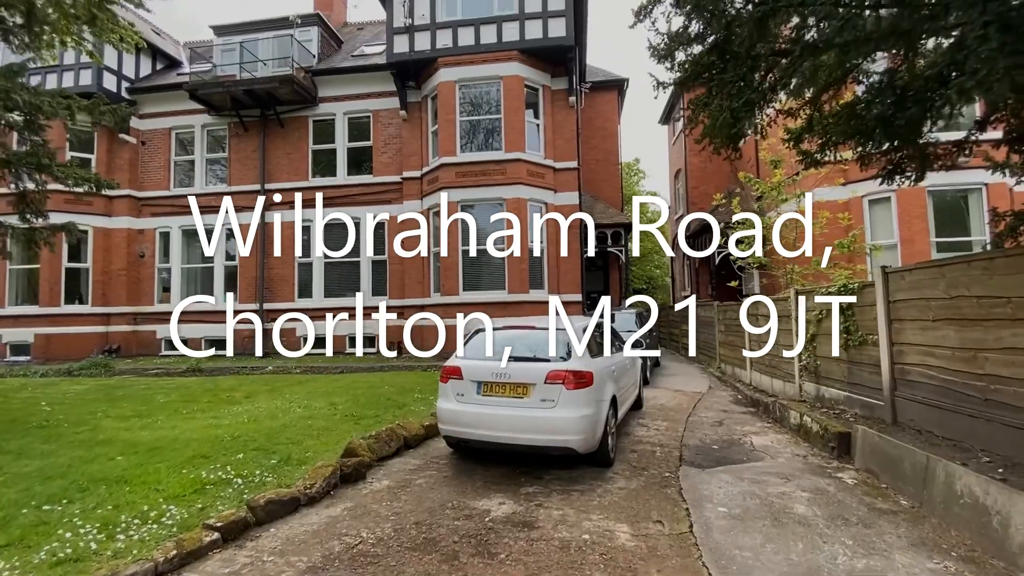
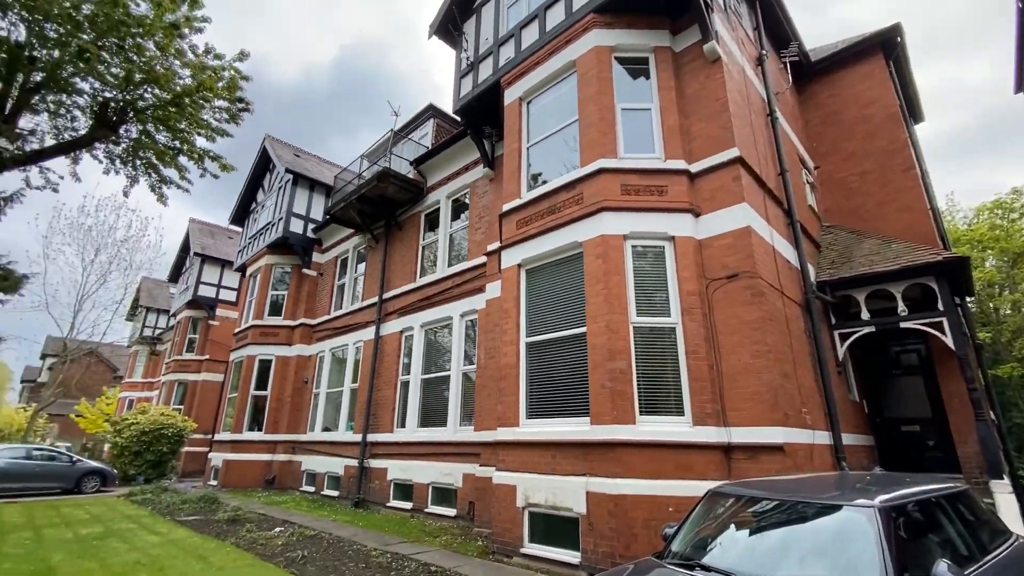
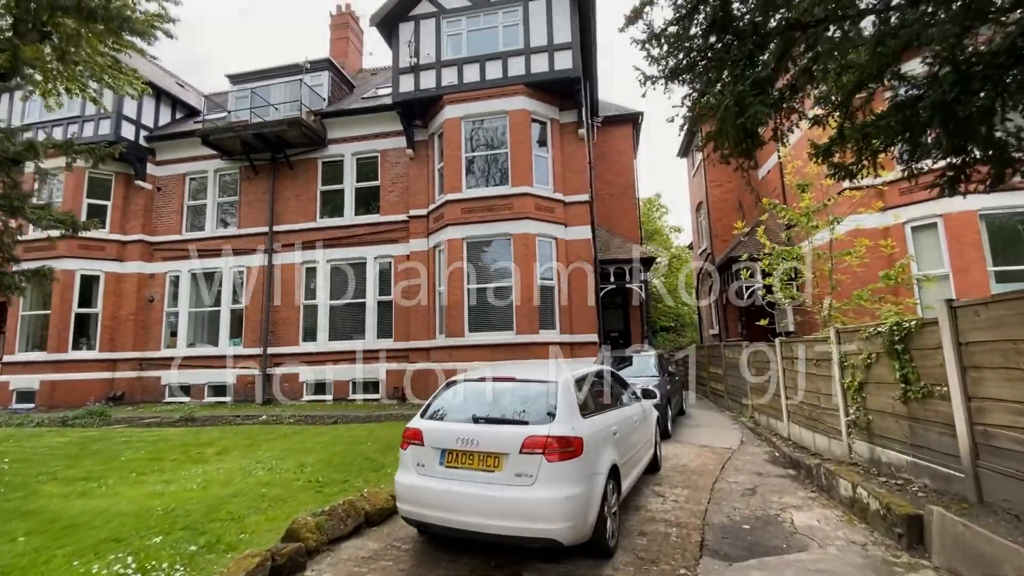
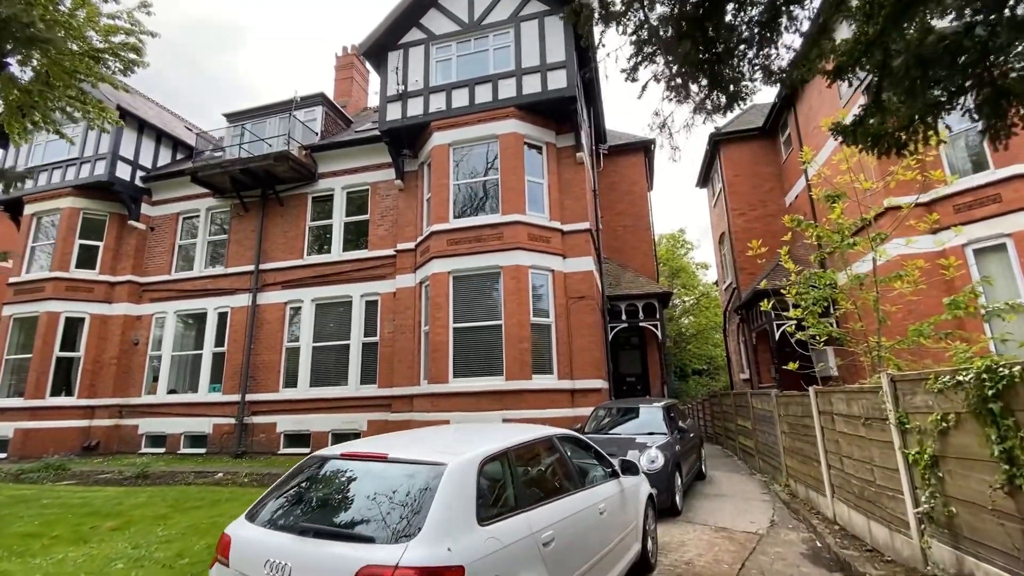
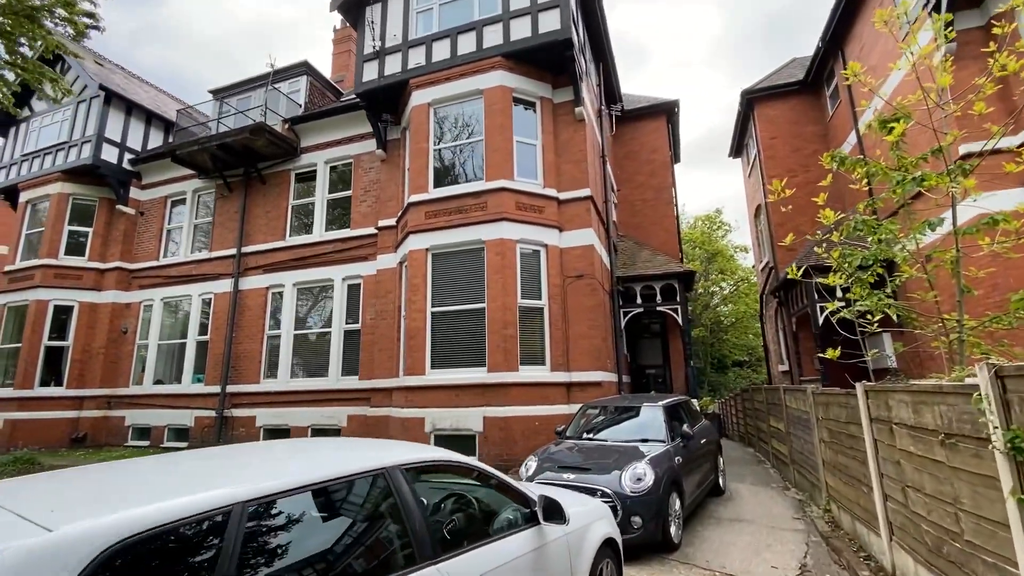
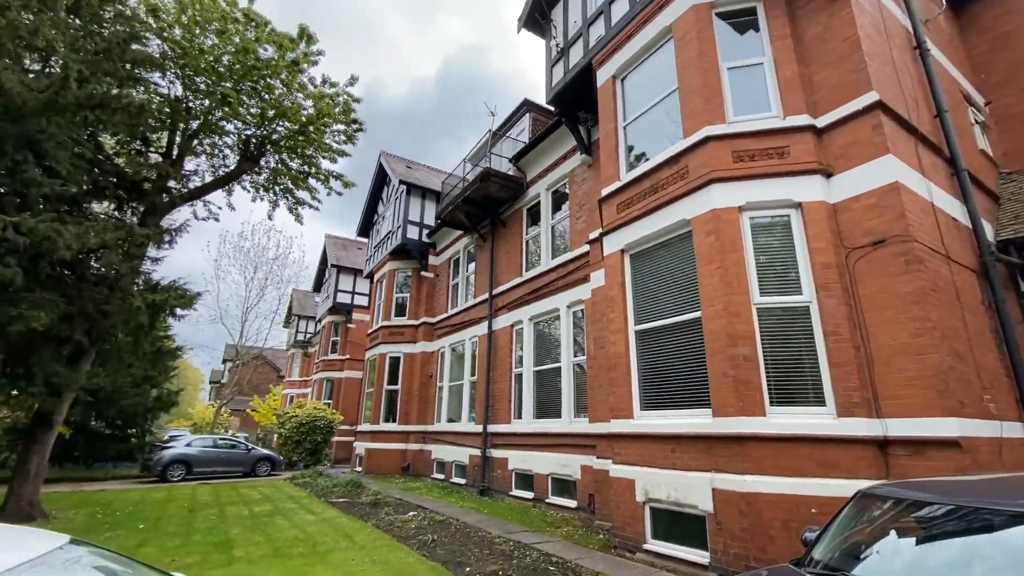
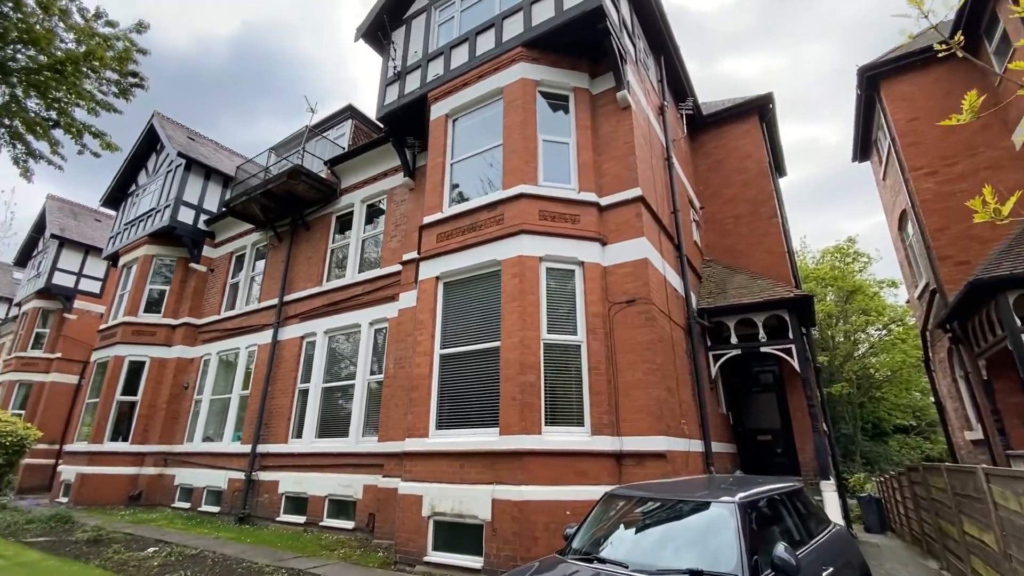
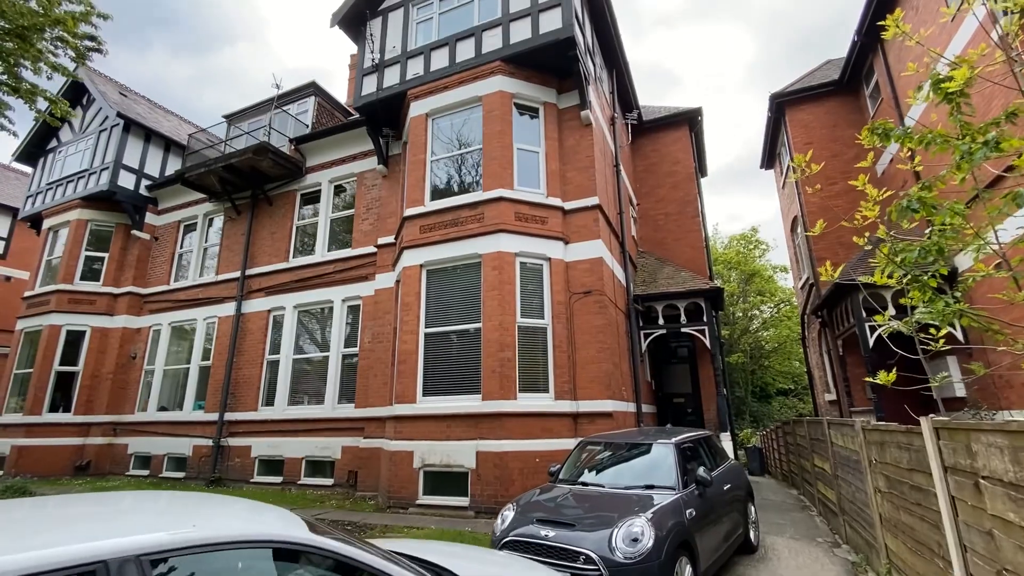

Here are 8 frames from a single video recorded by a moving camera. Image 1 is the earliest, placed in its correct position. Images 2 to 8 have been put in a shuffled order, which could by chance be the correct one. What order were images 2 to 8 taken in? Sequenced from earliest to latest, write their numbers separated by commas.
3, 4, 5, 8, 7, 2, 6
